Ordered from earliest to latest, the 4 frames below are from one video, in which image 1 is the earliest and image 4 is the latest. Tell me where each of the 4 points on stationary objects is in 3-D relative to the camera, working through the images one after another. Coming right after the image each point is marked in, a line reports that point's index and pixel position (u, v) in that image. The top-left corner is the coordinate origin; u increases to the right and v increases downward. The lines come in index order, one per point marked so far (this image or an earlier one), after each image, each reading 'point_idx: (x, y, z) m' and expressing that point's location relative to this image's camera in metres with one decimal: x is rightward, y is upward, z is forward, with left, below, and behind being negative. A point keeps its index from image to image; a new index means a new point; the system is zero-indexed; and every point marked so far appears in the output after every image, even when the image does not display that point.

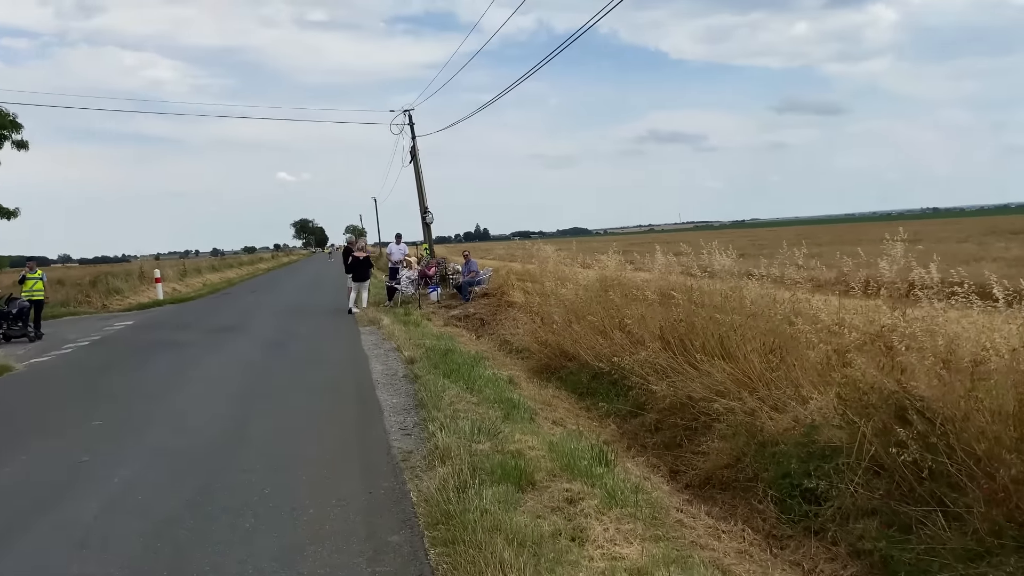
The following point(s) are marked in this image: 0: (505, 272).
0: (-0.1, +0.3, +18.0) m
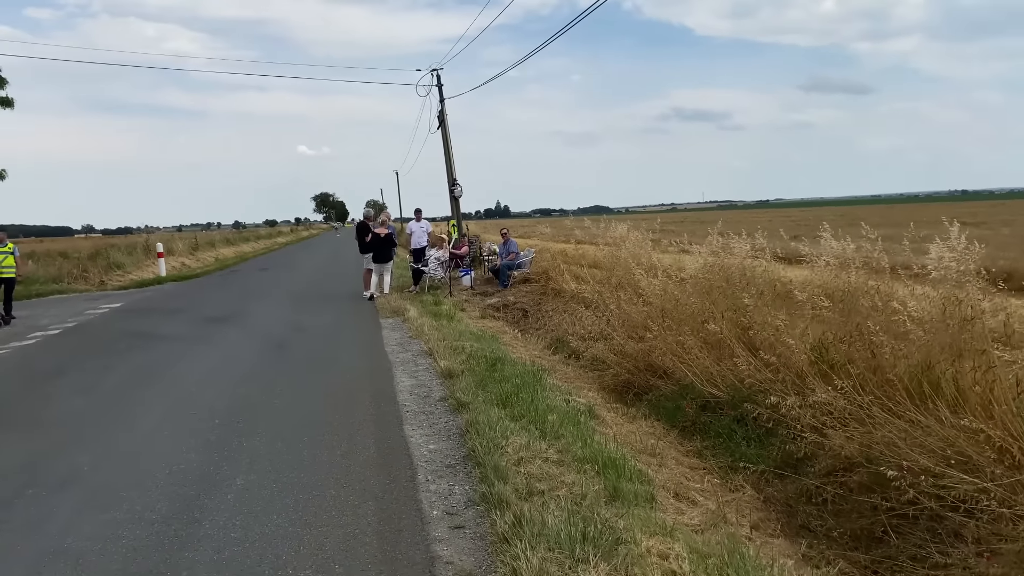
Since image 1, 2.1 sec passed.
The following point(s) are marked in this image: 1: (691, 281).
0: (+0.7, +0.7, +15.5) m
1: (+1.6, 0.0, +7.2) m
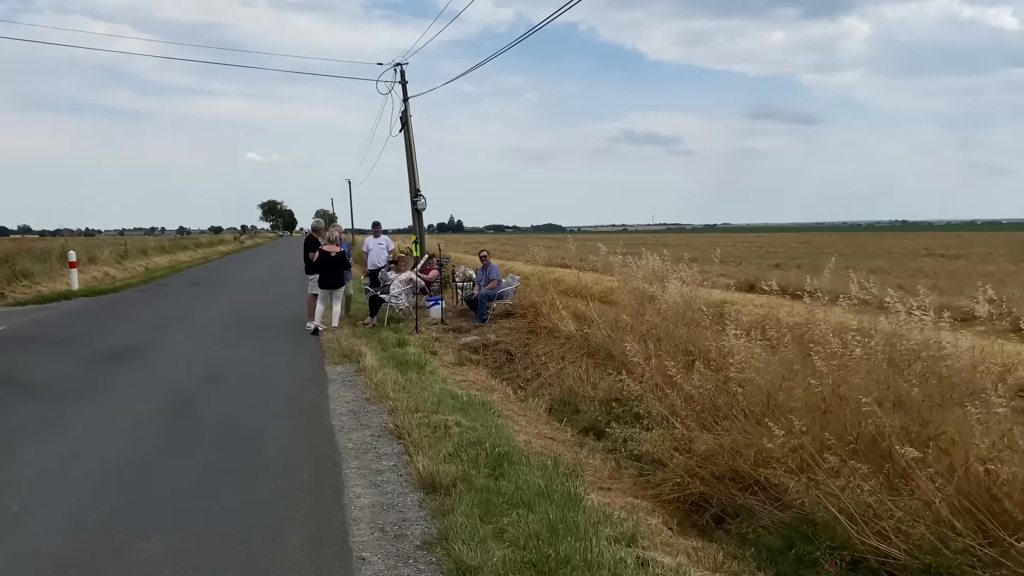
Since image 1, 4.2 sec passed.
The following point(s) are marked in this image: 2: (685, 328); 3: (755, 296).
0: (+0.4, +0.1, +13.0) m
1: (+1.7, -0.4, +4.7) m
2: (+1.3, -0.3, +6.6) m
3: (+3.7, -0.1, +12.3) m
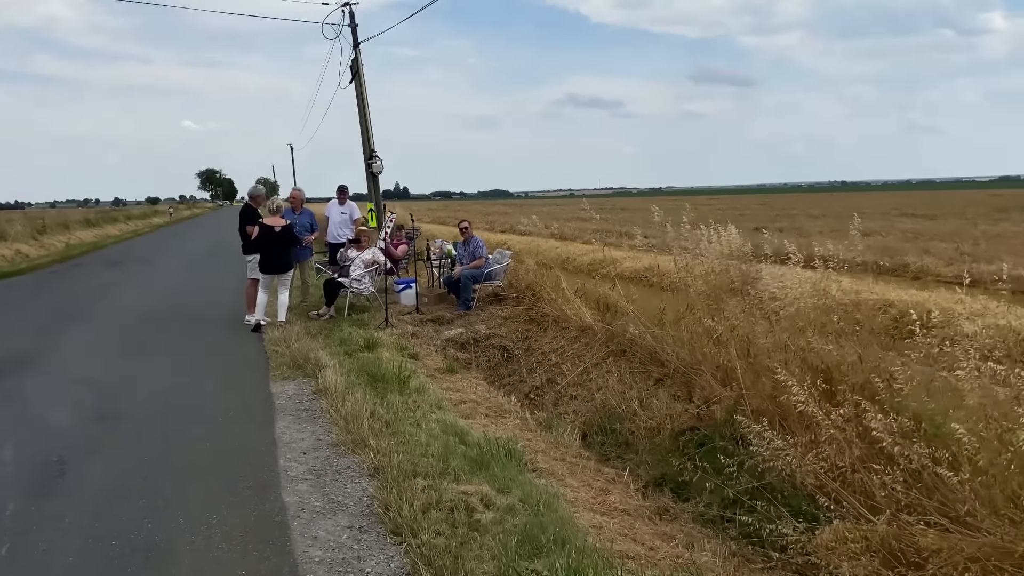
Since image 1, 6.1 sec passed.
0: (+0.2, +0.4, +10.7) m
1: (+2.1, -0.4, +2.6) m
2: (+1.6, -0.2, +4.4) m
3: (+3.5, +0.2, +10.3) m
